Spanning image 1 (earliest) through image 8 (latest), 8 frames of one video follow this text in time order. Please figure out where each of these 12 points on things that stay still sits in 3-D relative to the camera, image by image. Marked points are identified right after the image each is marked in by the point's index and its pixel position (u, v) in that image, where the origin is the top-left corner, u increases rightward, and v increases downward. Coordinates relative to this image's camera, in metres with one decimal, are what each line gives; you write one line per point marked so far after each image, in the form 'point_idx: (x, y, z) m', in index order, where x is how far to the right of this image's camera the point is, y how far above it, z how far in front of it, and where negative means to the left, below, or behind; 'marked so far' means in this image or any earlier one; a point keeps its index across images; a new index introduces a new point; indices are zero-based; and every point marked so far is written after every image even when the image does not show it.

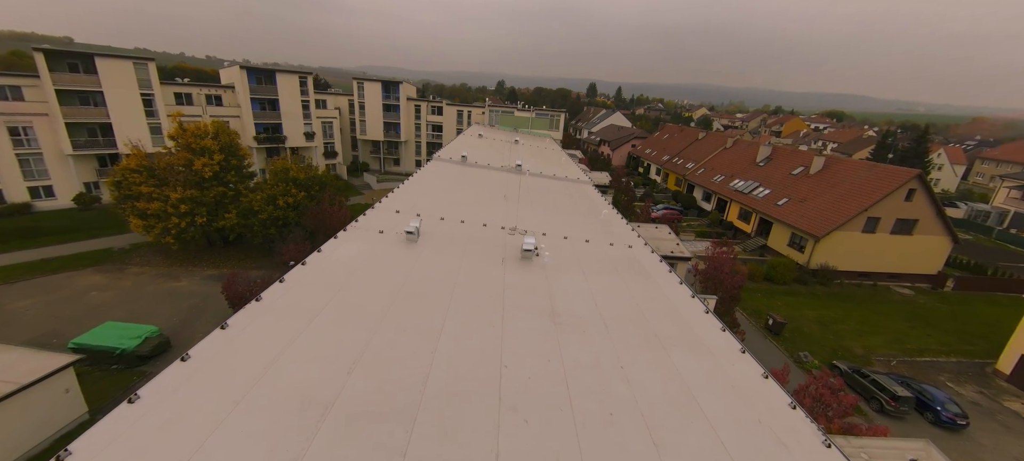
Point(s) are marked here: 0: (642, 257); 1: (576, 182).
0: (+3.0, -0.6, +9.1) m
1: (+2.7, +2.1, +16.9) m
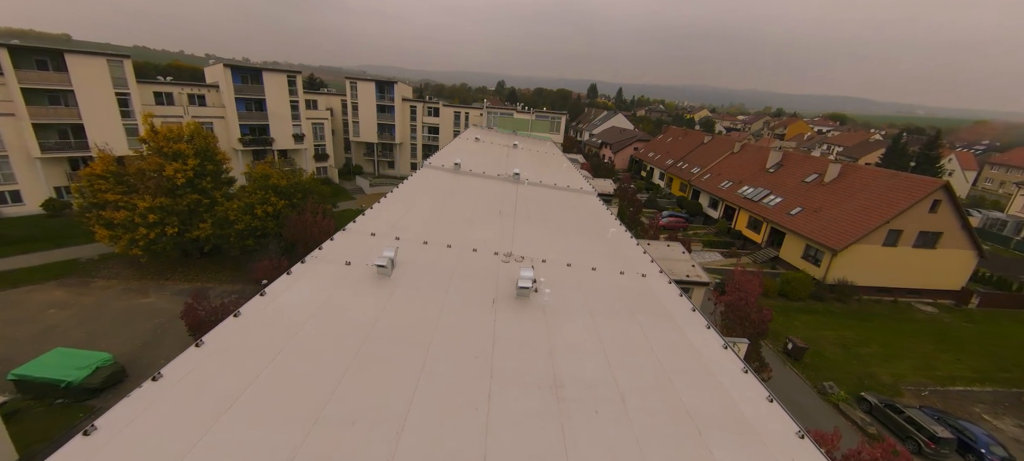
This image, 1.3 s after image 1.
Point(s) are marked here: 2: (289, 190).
0: (+2.9, -1.2, +7.8) m
1: (+2.6, +1.5, +15.5) m
2: (-10.1, +1.8, +17.8) m
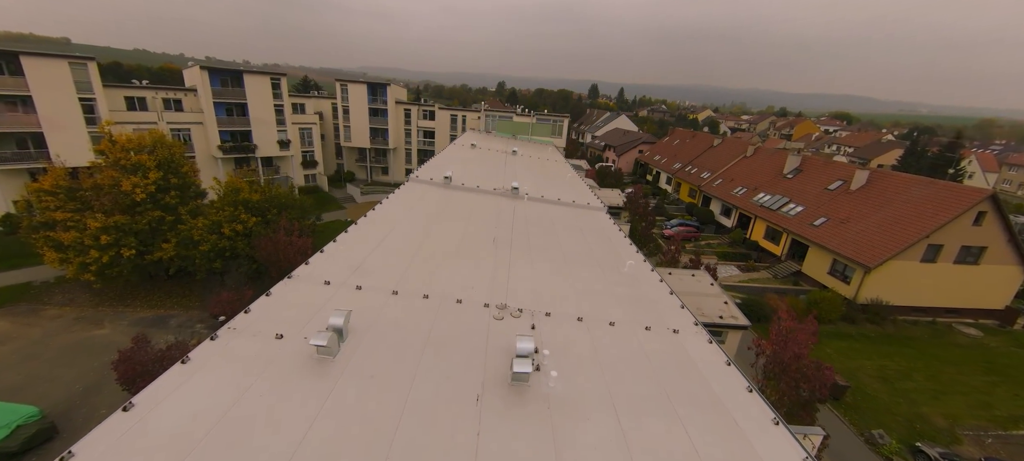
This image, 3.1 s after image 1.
0: (+2.8, -1.9, +6.0) m
1: (+2.5, +0.8, +13.7) m
2: (-10.2, +1.0, +16.0) m
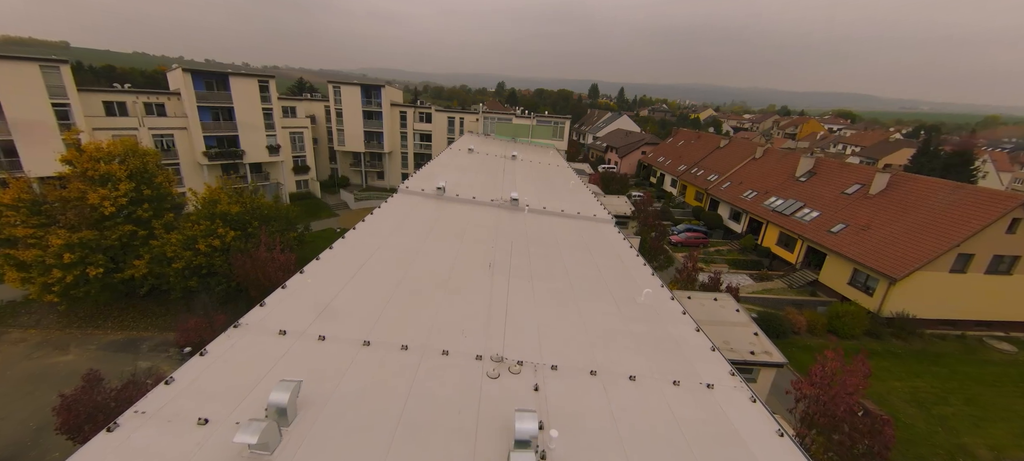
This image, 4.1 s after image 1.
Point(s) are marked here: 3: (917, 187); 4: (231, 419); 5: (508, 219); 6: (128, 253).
0: (+2.8, -2.4, +4.8) m
1: (+2.5, +0.4, +12.6) m
2: (-10.2, +0.5, +14.9) m
3: (+19.5, +2.1, +19.0) m
4: (-2.7, -1.8, +3.9) m
5: (-0.1, +0.4, +11.7) m
6: (-13.8, -0.8, +14.2) m
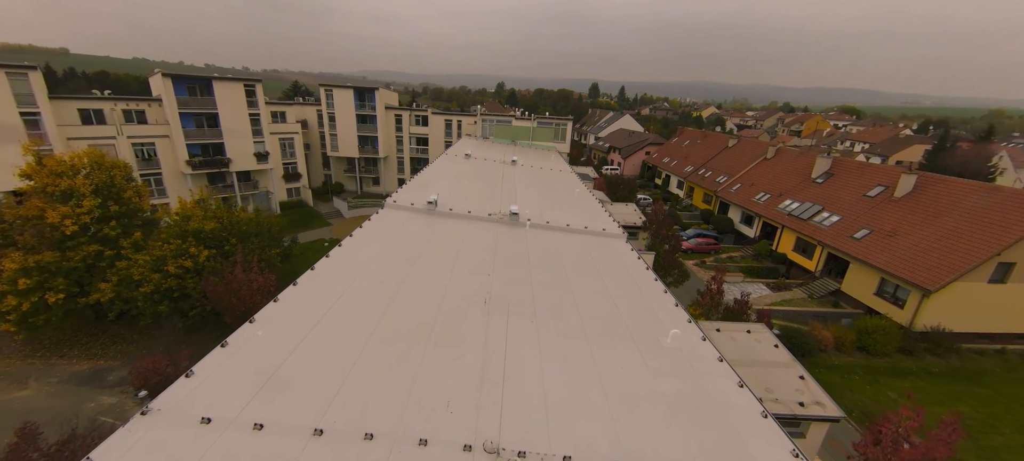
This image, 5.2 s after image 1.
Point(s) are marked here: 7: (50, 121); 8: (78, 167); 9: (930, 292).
0: (+2.8, -2.8, +3.6) m
1: (+2.5, -0.1, +11.3) m
2: (-10.2, -0.2, +13.7) m
3: (+19.5, +1.8, +17.7) m
4: (-2.7, -2.3, +2.6) m
5: (-0.1, -0.1, +10.4) m
6: (-13.8, -1.5, +13.0) m
7: (-21.1, +5.0, +18.0) m
8: (-14.6, +2.1, +13.2) m
9: (+15.9, -2.4, +15.0) m
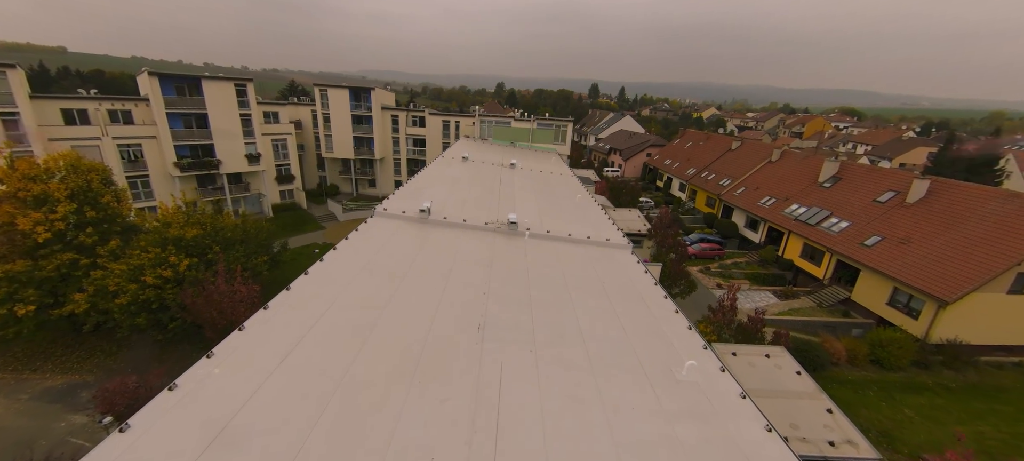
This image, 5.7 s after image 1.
0: (+2.8, -3.1, +2.9) m
1: (+2.4, -0.4, +10.6) m
2: (-10.2, -0.4, +13.0) m
3: (+19.5, +1.5, +17.1) m
4: (-2.8, -2.6, +2.0) m
5: (-0.2, -0.4, +9.7) m
6: (-13.9, -1.7, +12.3) m
7: (-21.2, +4.8, +17.3) m
8: (-14.6, +1.9, +12.5) m
9: (+15.8, -2.7, +14.3) m
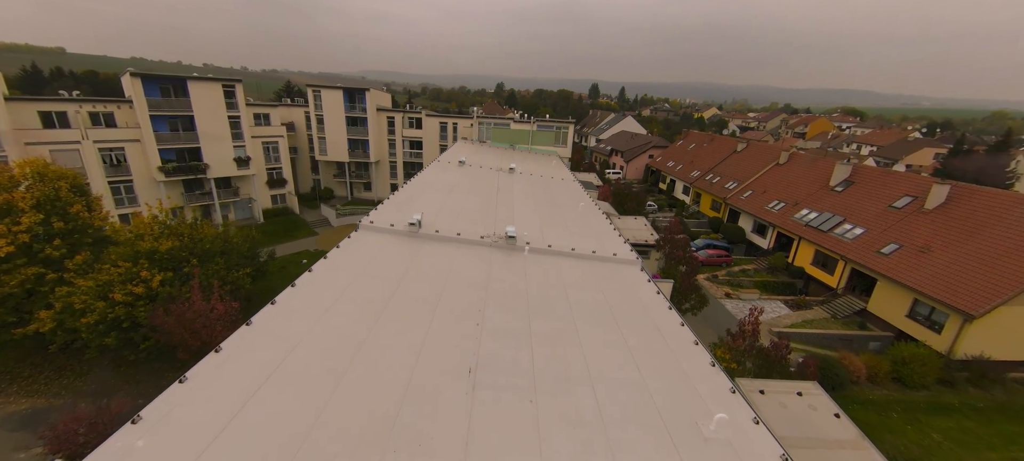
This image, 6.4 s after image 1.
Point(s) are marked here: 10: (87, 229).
0: (+2.7, -3.4, +2.0) m
1: (+2.4, -0.7, +9.8) m
2: (-10.3, -0.8, +12.1) m
3: (+19.4, +1.2, +16.2) m
4: (-2.8, -2.9, +1.1) m
5: (-0.2, -0.7, +8.9) m
6: (-13.9, -2.1, +11.5) m
7: (-21.2, +4.4, +16.5) m
8: (-14.7, +1.5, +11.6) m
9: (+15.8, -3.0, +13.5) m
10: (-13.6, +0.1, +12.6) m
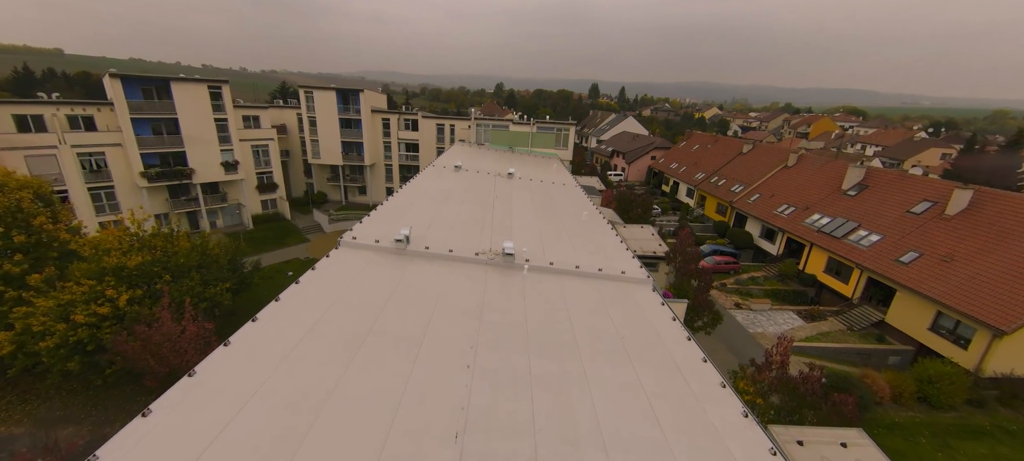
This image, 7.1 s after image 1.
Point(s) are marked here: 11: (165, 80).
0: (+2.7, -3.8, +1.1) m
1: (+2.3, -1.1, +8.9) m
2: (-10.3, -1.1, +11.2) m
3: (+19.4, +0.9, +15.3) m
4: (-2.9, -3.3, +0.2) m
5: (-0.3, -1.1, +8.0) m
6: (-13.9, -2.5, +10.6) m
7: (-21.3, +4.0, +15.6) m
8: (-14.7, +1.1, +10.7) m
9: (+15.7, -3.3, +12.6) m
10: (-13.6, -0.3, +11.7) m
11: (-17.0, +7.4, +19.3) m
